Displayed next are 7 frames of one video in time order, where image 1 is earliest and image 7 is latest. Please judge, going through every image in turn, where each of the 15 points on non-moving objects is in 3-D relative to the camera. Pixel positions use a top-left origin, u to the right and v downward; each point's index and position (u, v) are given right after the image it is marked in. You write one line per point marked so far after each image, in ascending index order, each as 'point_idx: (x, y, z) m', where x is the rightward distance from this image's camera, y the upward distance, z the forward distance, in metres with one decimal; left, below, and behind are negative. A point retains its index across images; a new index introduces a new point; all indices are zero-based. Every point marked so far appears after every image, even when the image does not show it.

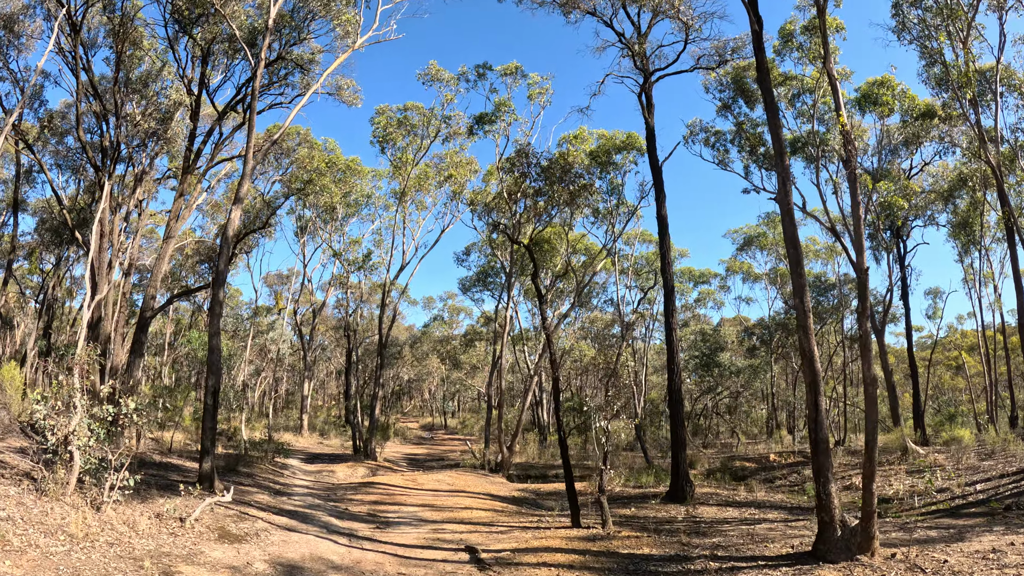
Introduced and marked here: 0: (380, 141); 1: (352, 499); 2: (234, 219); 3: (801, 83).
0: (-4.2, +4.7, +17.7) m
1: (-2.6, -3.5, +9.0) m
2: (-4.7, +1.2, +9.3) m
3: (+9.9, +7.1, +18.6) m
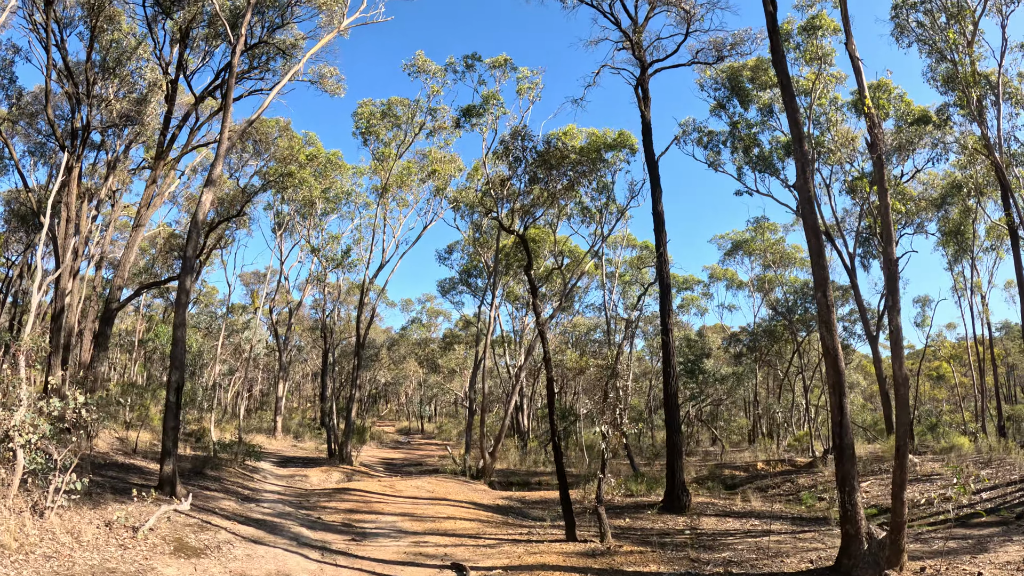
0: (-4.6, +4.8, +17.0) m
1: (-2.8, -3.3, +8.3) m
2: (-4.8, +1.4, +8.6) m
3: (+9.6, +6.9, +18.5) m
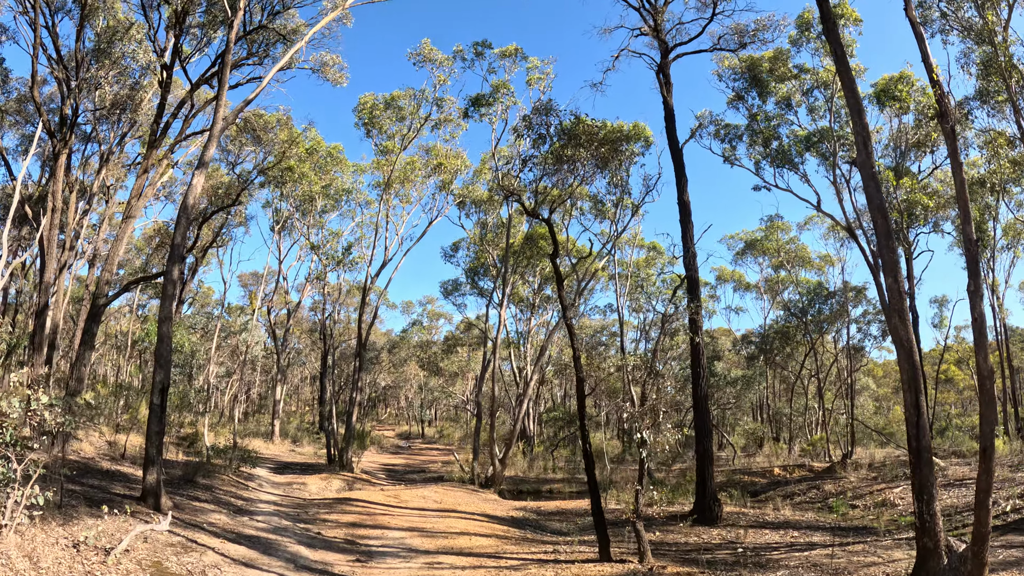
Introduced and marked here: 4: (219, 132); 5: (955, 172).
0: (-4.3, +4.8, +16.4) m
1: (-2.6, -3.2, +7.6) m
2: (-4.5, +1.5, +7.9) m
3: (+9.9, +6.9, +17.9) m
4: (-4.7, +2.5, +8.8) m
5: (+4.4, +1.2, +5.6) m
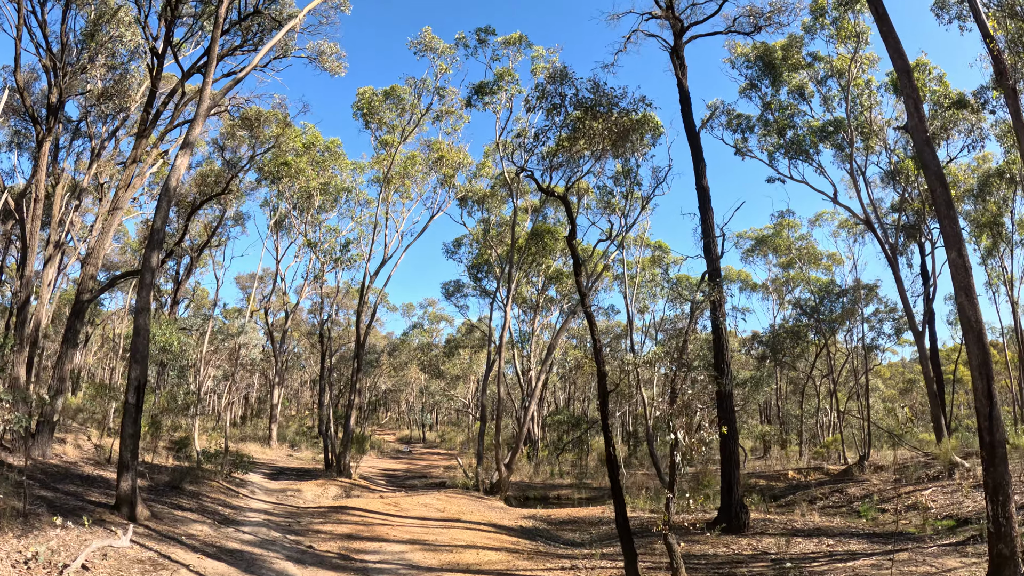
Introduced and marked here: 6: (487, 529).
0: (-4.2, +4.9, +15.8) m
1: (-2.4, -3.1, +7.0) m
2: (-4.4, +1.6, +7.3) m
3: (+10.0, +7.0, +17.3) m
4: (-4.6, +2.6, +8.3) m
5: (+4.6, +1.3, +5.0) m
6: (-0.3, -3.3, +7.7) m
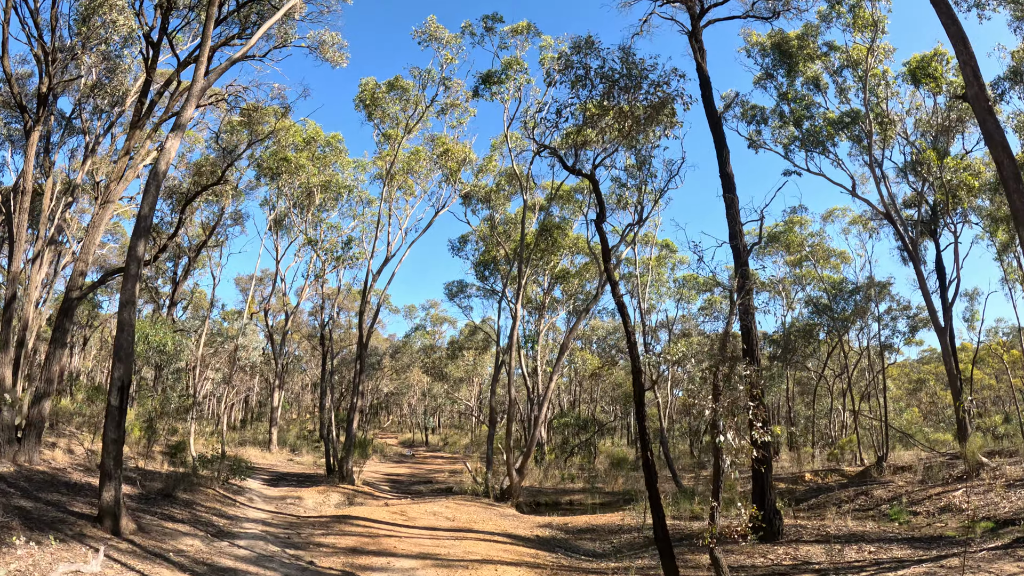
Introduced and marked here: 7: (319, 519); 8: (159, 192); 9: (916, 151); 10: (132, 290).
0: (-4.0, +4.9, +15.3) m
1: (-2.2, -3.0, +6.5) m
2: (-4.2, +1.7, +6.8) m
3: (+10.2, +7.1, +16.8) m
4: (-4.4, +2.7, +7.8) m
5: (+4.8, +1.5, +4.4) m
6: (-0.1, -3.2, +7.1) m
7: (-2.8, -3.3, +8.0) m
8: (-4.2, +1.1, +6.6) m
9: (+12.2, +4.1, +16.6) m
10: (-4.0, 0.0, +5.8) m
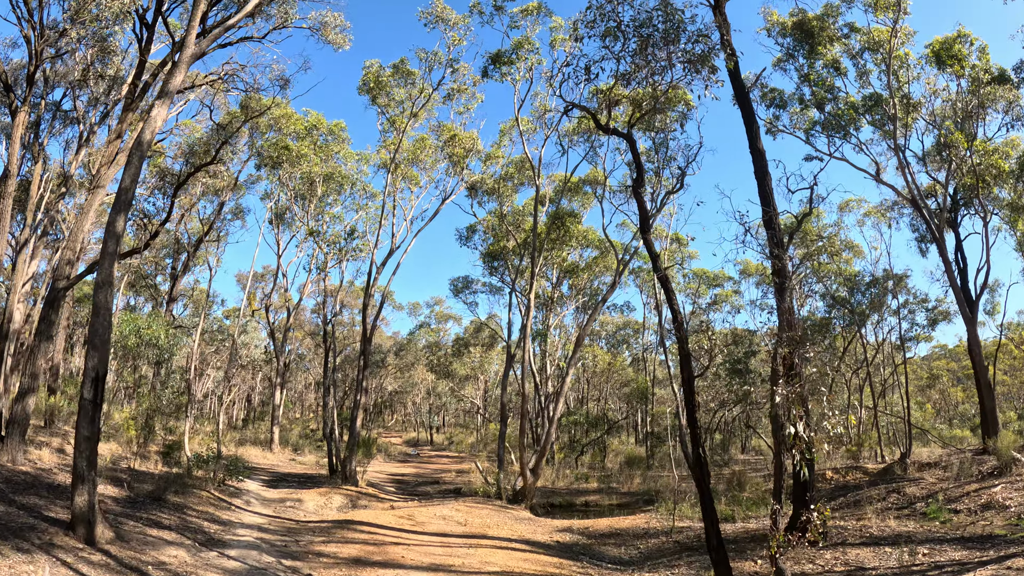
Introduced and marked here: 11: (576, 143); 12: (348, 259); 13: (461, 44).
0: (-3.8, +5.1, +14.7) m
1: (-2.0, -2.8, +5.8) m
2: (-4.0, +1.9, +6.2) m
3: (+10.4, +7.4, +16.1) m
4: (-4.2, +2.9, +7.1) m
5: (+4.9, +1.7, +3.8) m
6: (+0.1, -3.0, +6.5) m
7: (-2.6, -3.1, +7.3) m
8: (-4.0, +1.3, +6.0) m
9: (+12.4, +4.4, +15.9) m
10: (-3.8, +0.1, +5.2) m
11: (+1.7, +3.7, +14.2) m
12: (-5.5, +1.0, +18.5) m
13: (-1.3, +6.1, +13.8) m
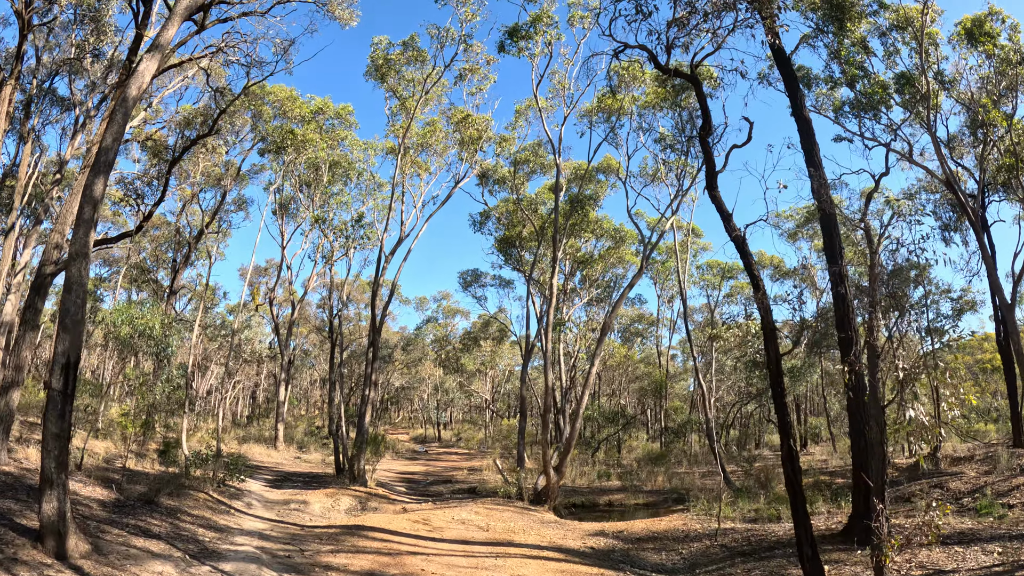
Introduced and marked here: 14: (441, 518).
0: (-3.4, +5.4, +14.0) m
1: (-1.7, -2.6, +5.2) m
2: (-3.7, +2.1, +5.5) m
3: (+10.7, +7.7, +15.3) m
4: (-3.9, +3.1, +6.4) m
5: (+5.2, +1.9, +3.0) m
6: (+0.4, -2.8, +5.8) m
7: (-2.2, -2.9, +6.7) m
8: (-3.7, +1.5, +5.3) m
9: (+12.8, +4.7, +15.1) m
10: (-3.5, +0.4, +4.5) m
11: (+2.0, +4.0, +13.5) m
12: (-5.1, +1.2, +17.8) m
13: (-1.0, +6.4, +13.1) m
14: (-1.0, -3.1, +7.6) m
